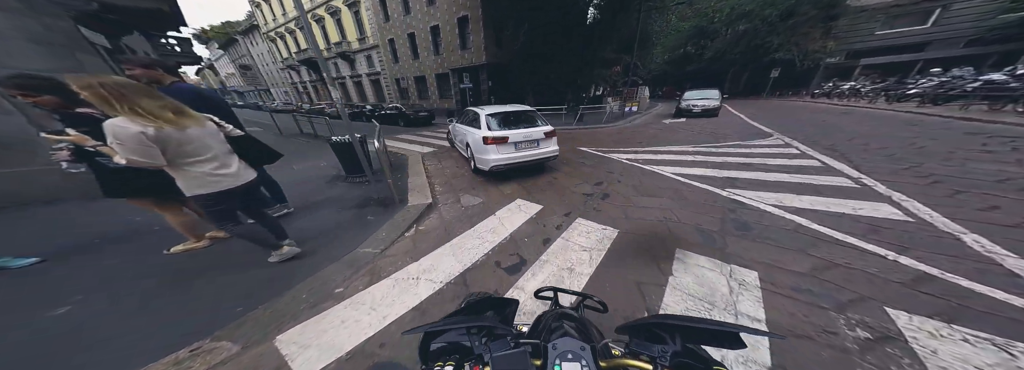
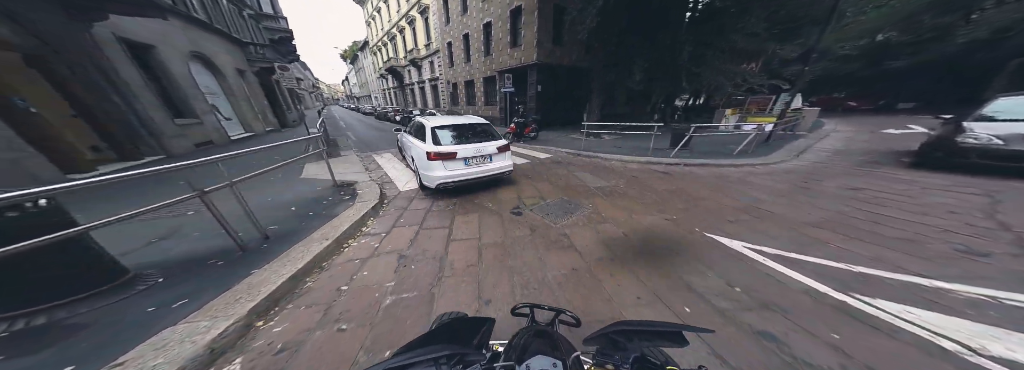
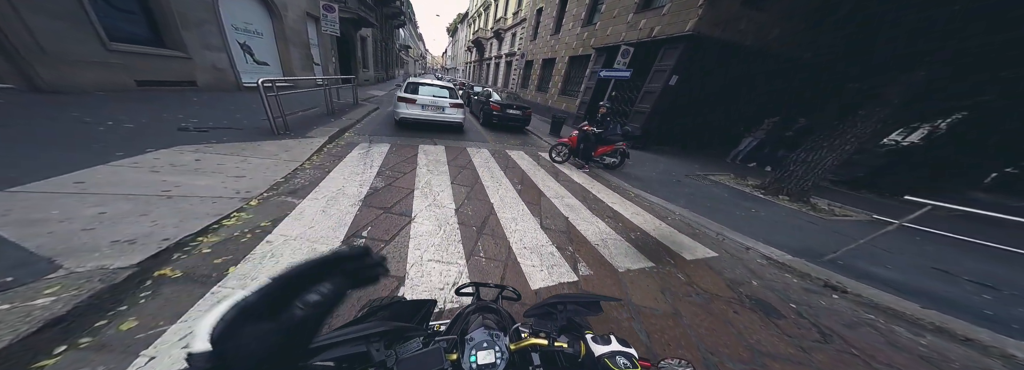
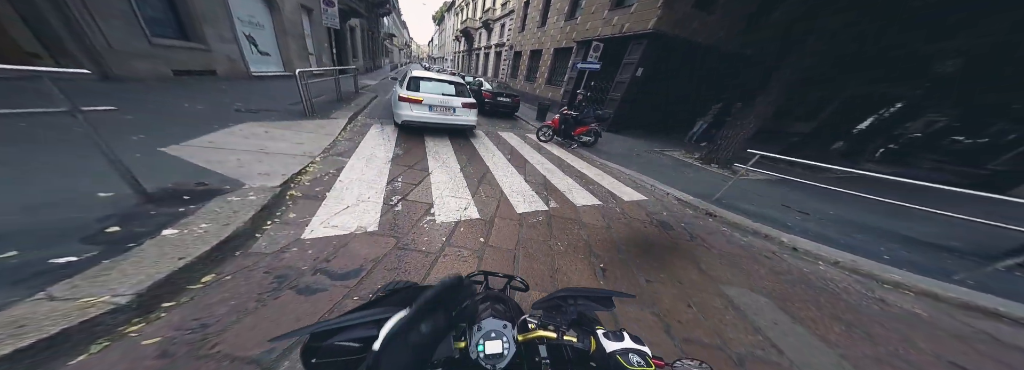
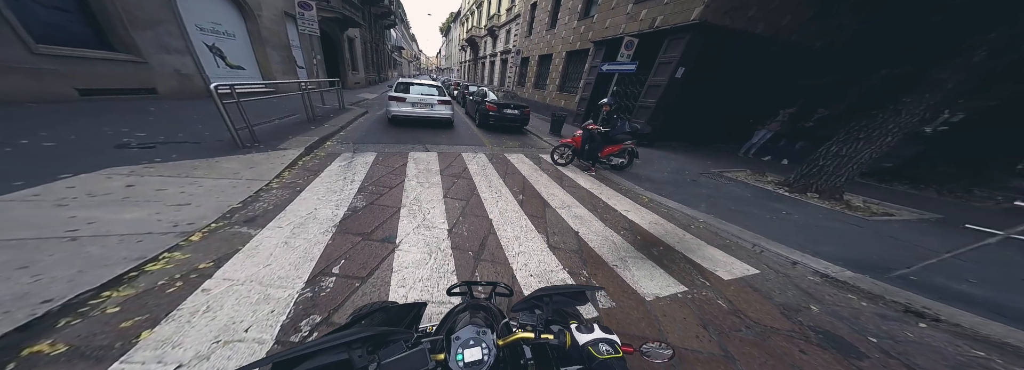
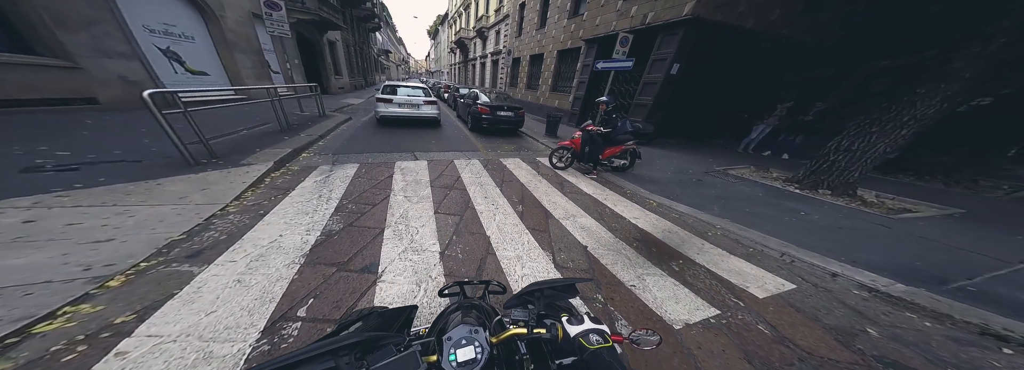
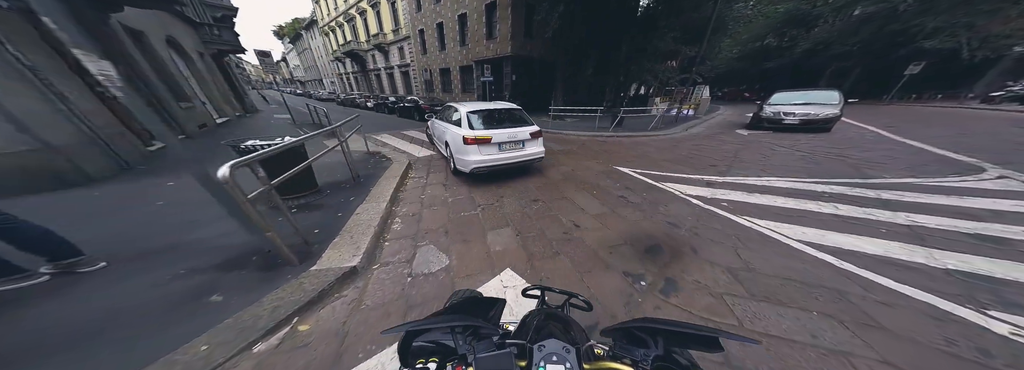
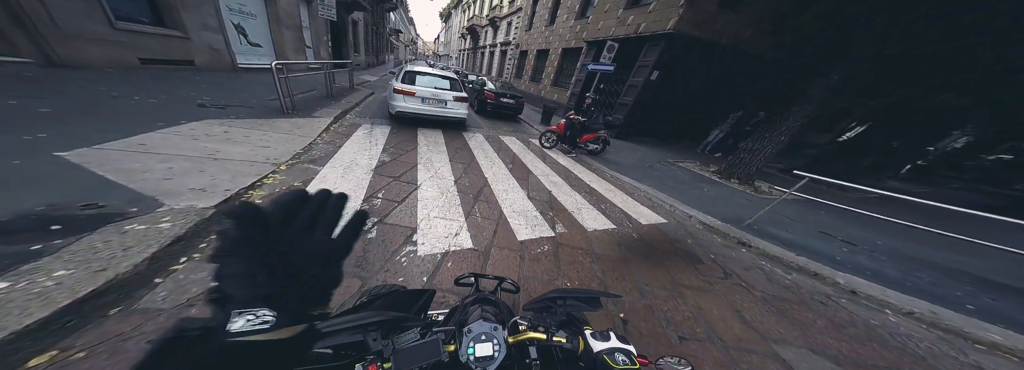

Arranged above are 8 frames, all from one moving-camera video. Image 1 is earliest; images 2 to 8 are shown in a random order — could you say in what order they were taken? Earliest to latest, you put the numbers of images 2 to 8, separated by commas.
7, 2, 4, 8, 3, 5, 6
